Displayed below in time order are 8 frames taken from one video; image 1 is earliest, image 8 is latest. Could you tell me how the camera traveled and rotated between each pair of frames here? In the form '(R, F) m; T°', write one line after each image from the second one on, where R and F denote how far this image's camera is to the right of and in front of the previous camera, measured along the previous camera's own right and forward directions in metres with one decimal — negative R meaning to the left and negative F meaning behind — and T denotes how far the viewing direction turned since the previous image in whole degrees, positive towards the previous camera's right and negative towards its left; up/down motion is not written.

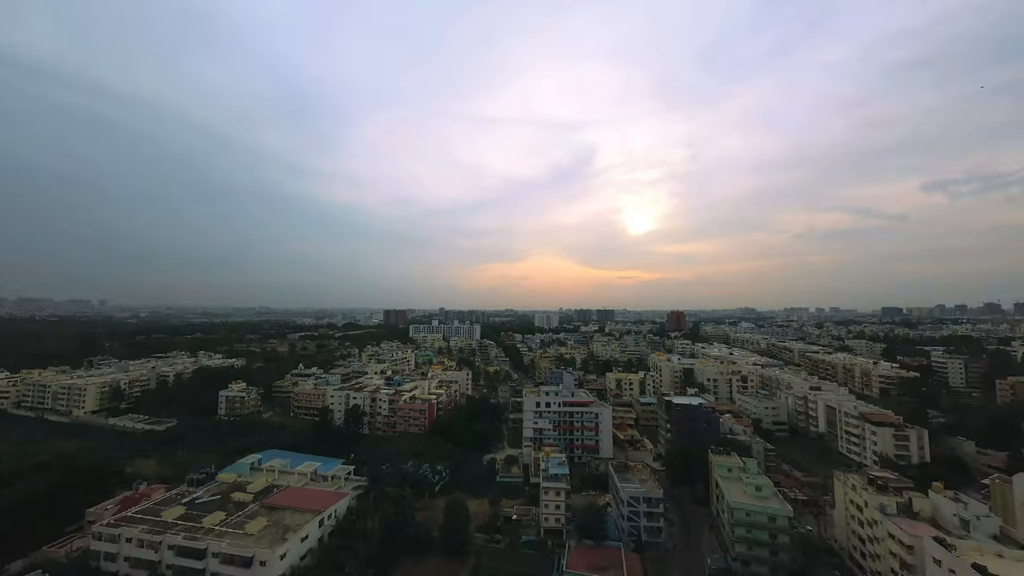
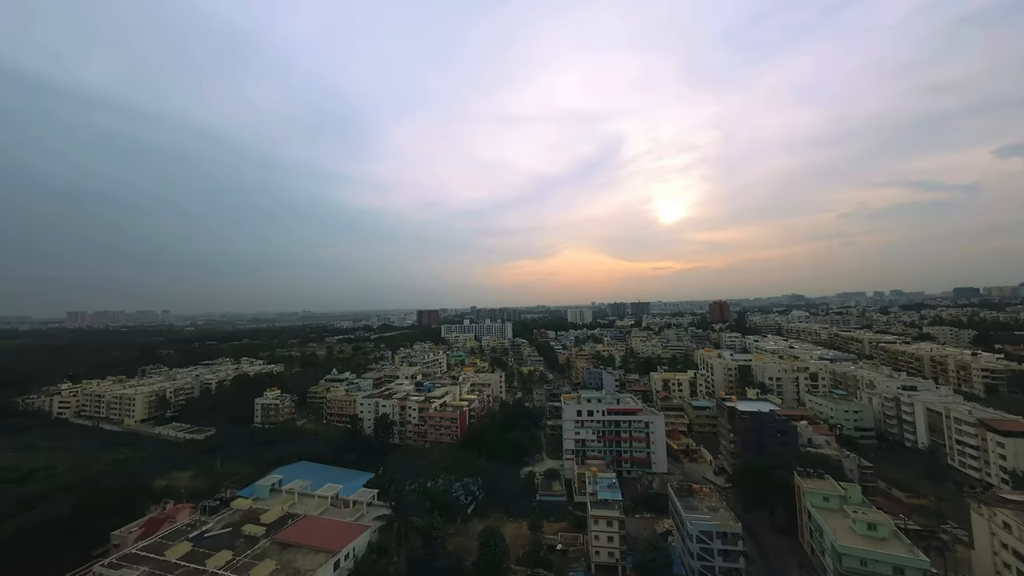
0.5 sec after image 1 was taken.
(-0.1, +2.1) m; -5°
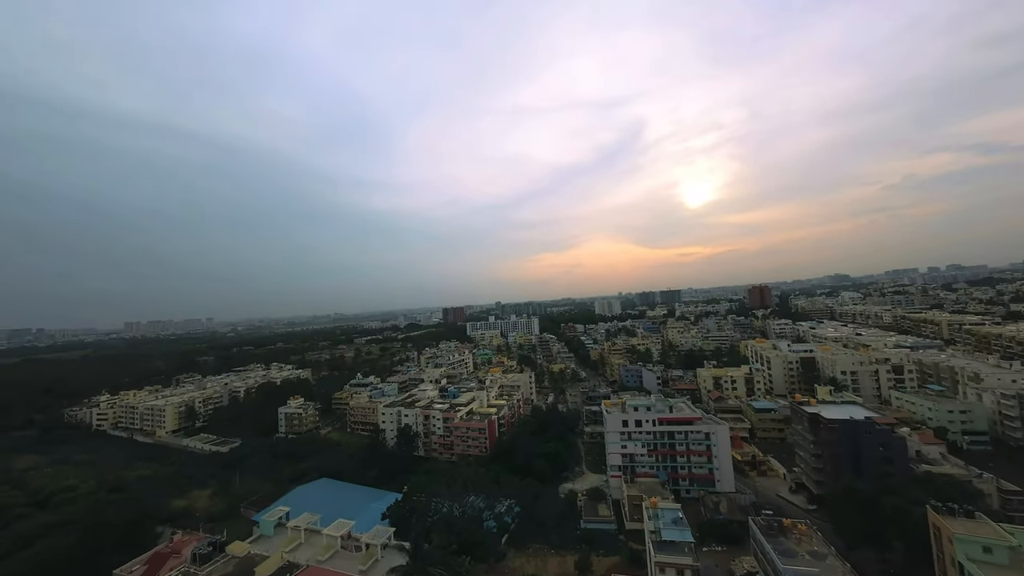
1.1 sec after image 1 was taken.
(-0.2, +2.5) m; -4°
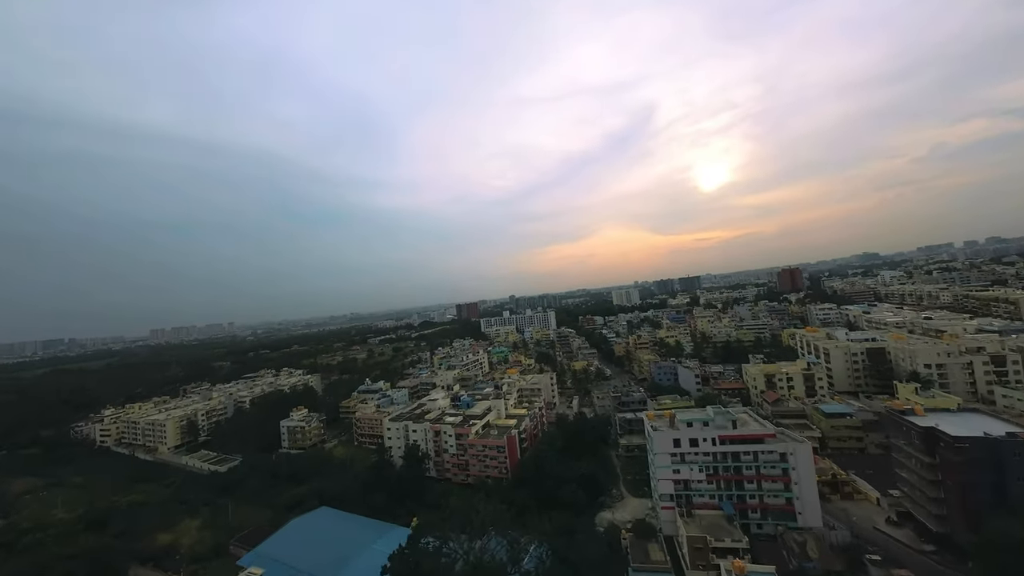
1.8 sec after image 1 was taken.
(-0.2, +3.2) m; -2°
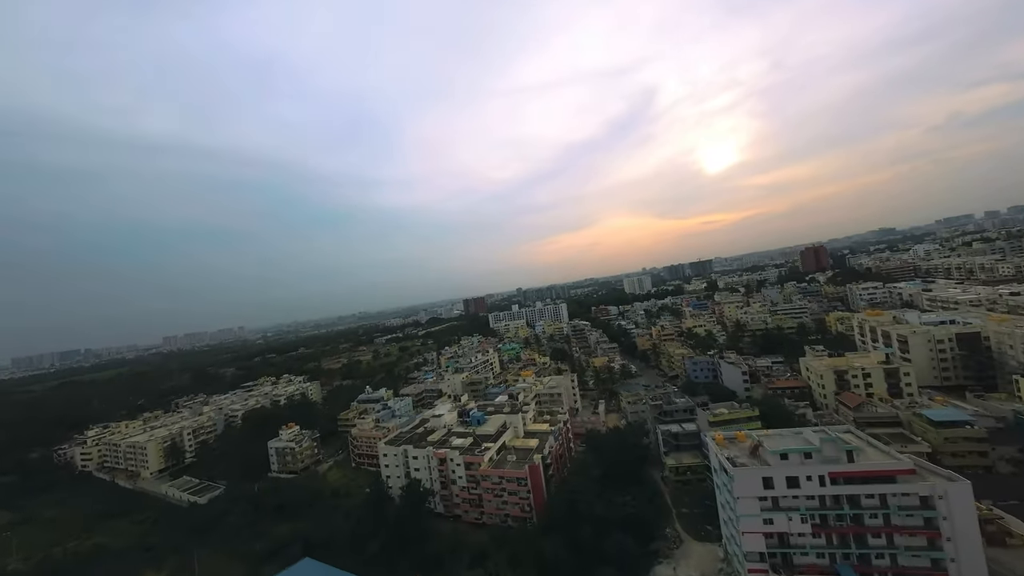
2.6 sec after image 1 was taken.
(-0.3, +3.8) m; -1°
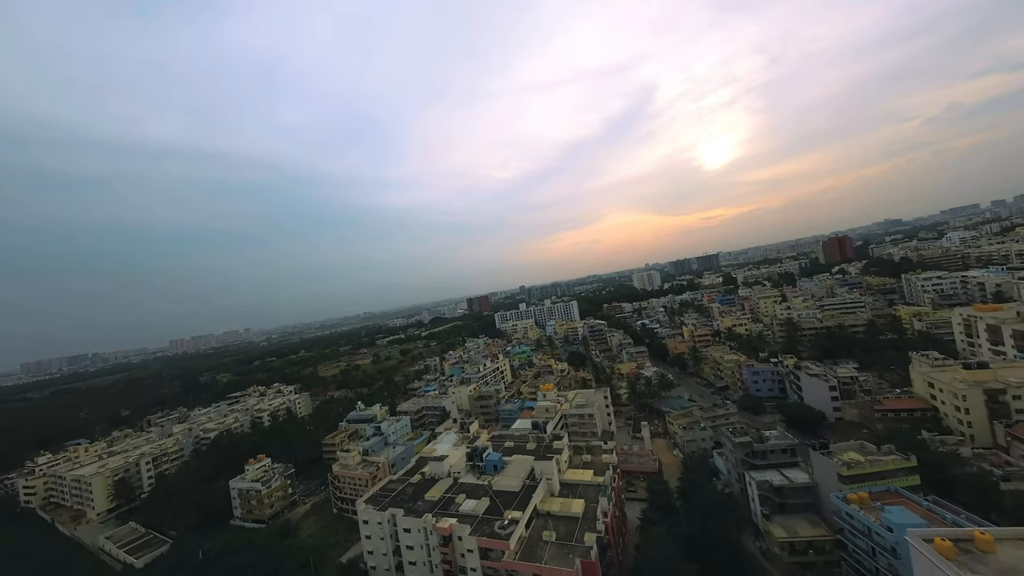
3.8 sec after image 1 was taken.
(-0.9, +5.1) m; 0°
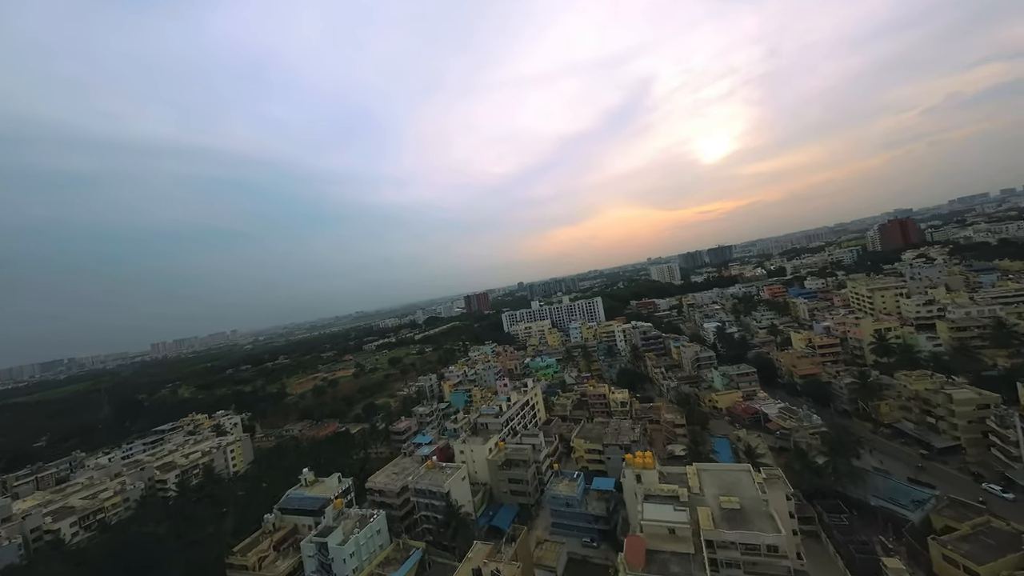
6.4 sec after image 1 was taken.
(-2.4, +11.8) m; 0°
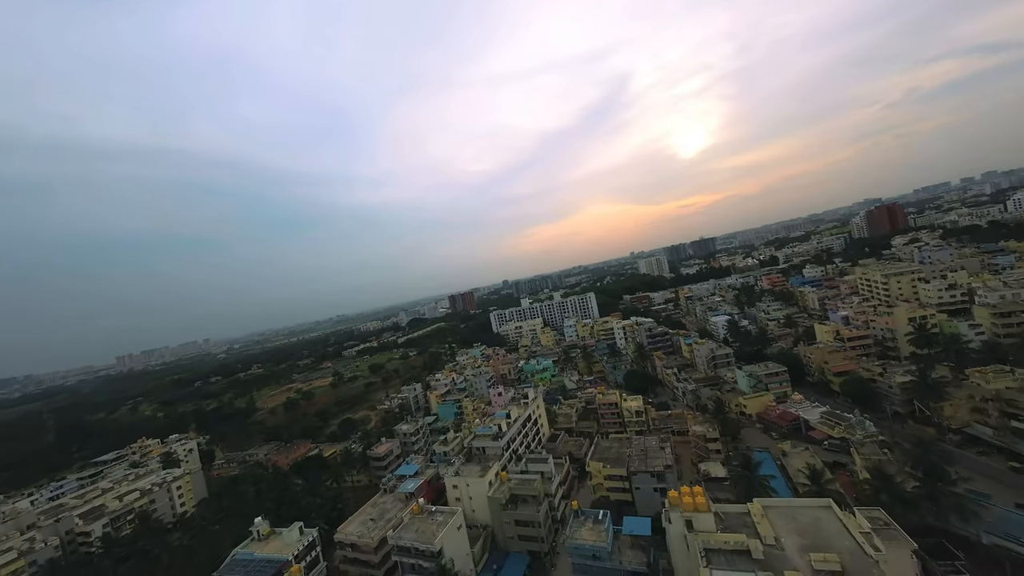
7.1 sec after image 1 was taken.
(-0.6, +3.3) m; +2°
